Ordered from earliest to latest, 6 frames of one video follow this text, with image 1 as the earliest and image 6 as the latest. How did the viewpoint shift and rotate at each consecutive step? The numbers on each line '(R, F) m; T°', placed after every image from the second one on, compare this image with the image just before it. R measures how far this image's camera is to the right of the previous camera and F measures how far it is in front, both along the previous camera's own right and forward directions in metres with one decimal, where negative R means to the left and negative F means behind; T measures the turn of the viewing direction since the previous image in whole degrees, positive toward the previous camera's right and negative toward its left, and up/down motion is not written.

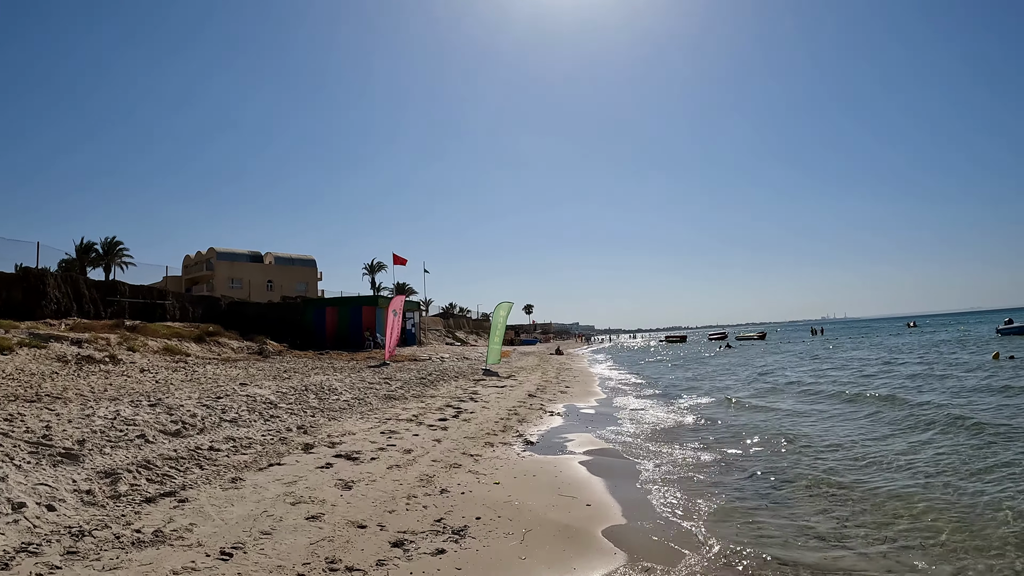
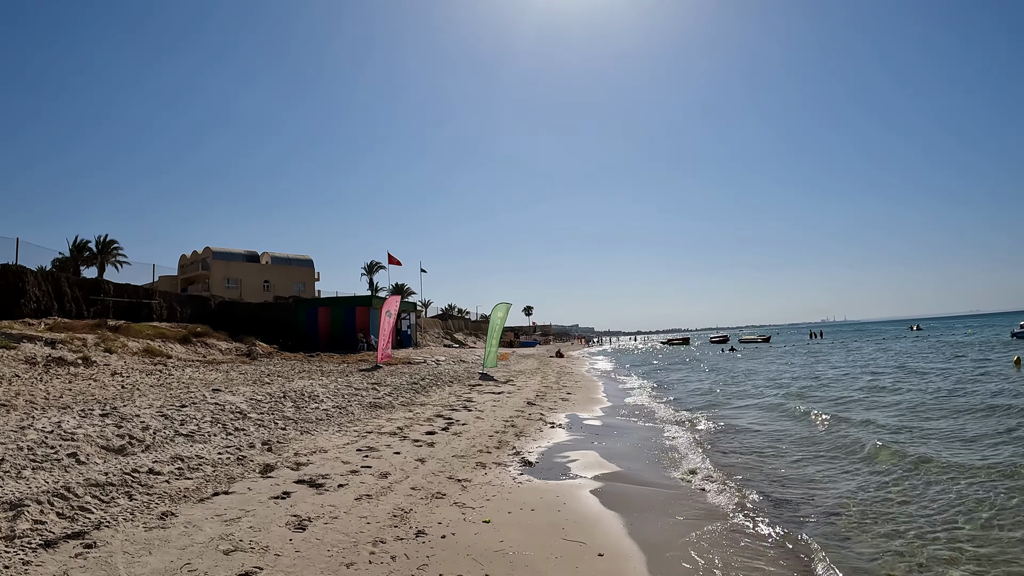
(0.0, +1.3) m; 0°
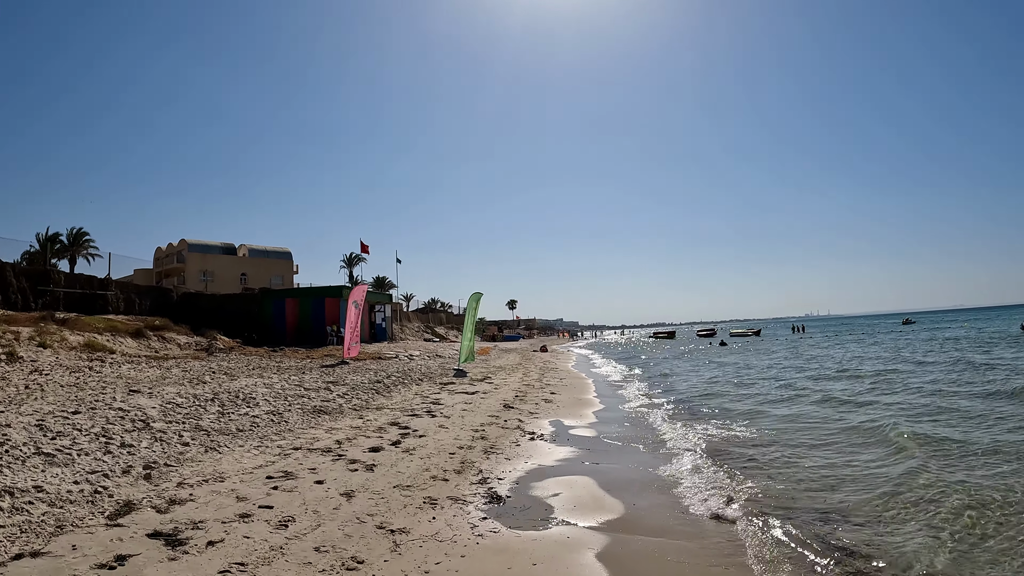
(+0.2, +2.0) m; +1°
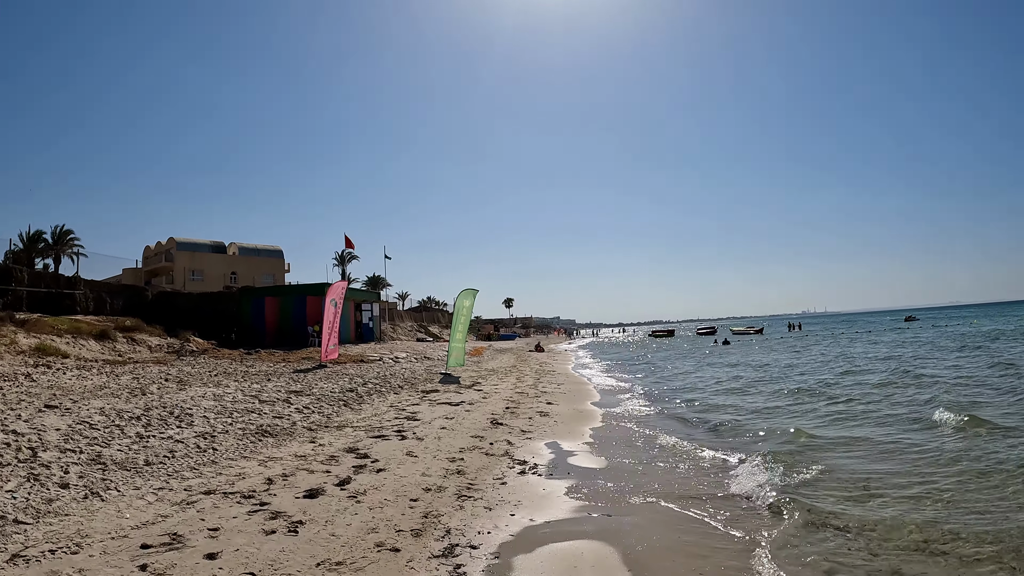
(+0.1, +1.8) m; 0°
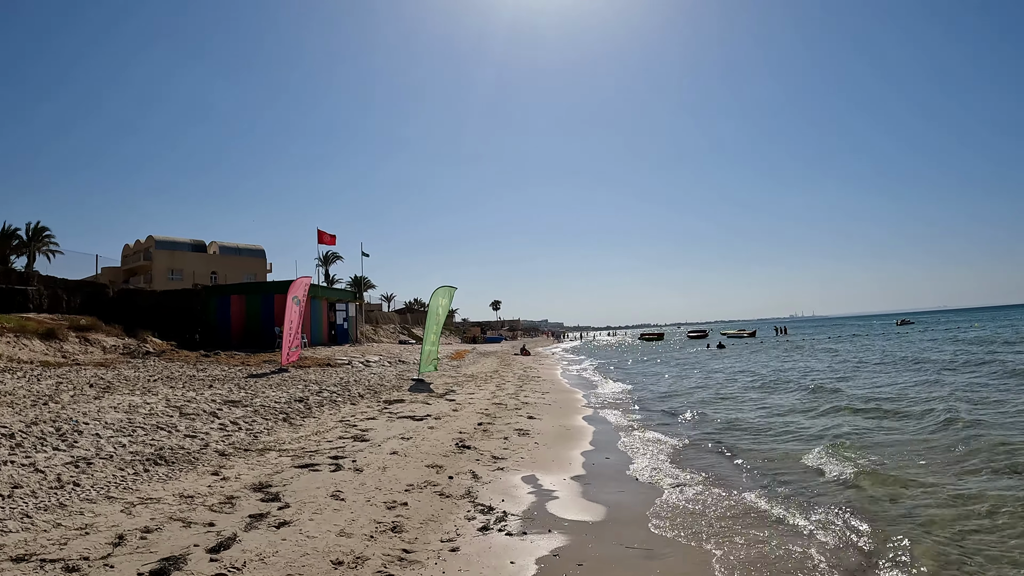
(+0.2, +1.8) m; +1°
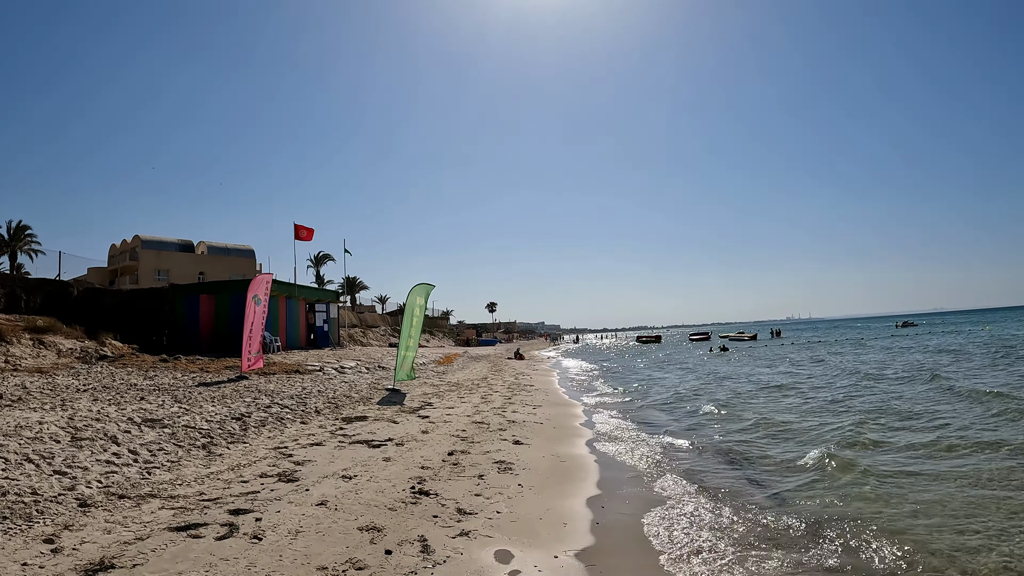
(+0.2, +1.9) m; 0°
